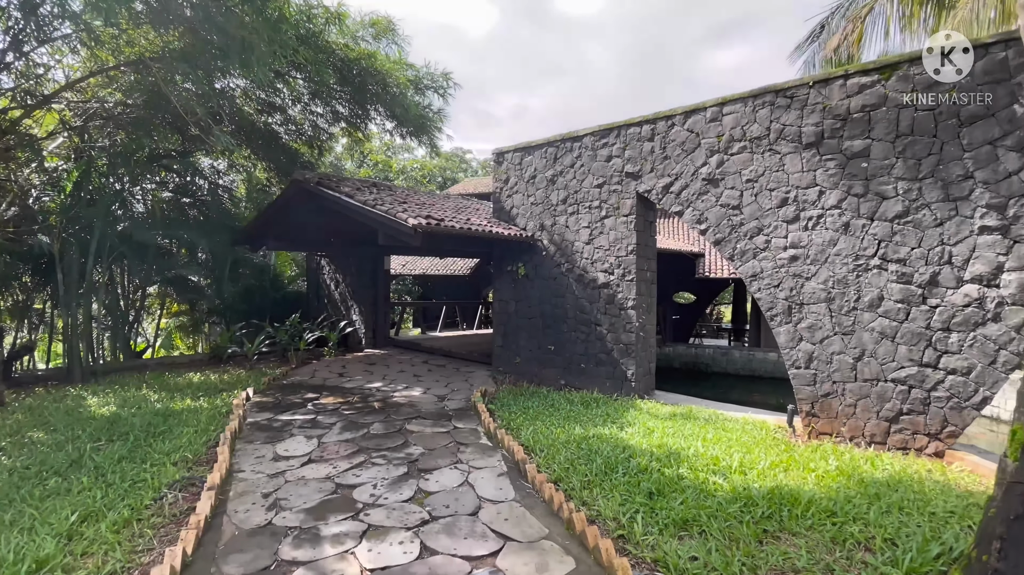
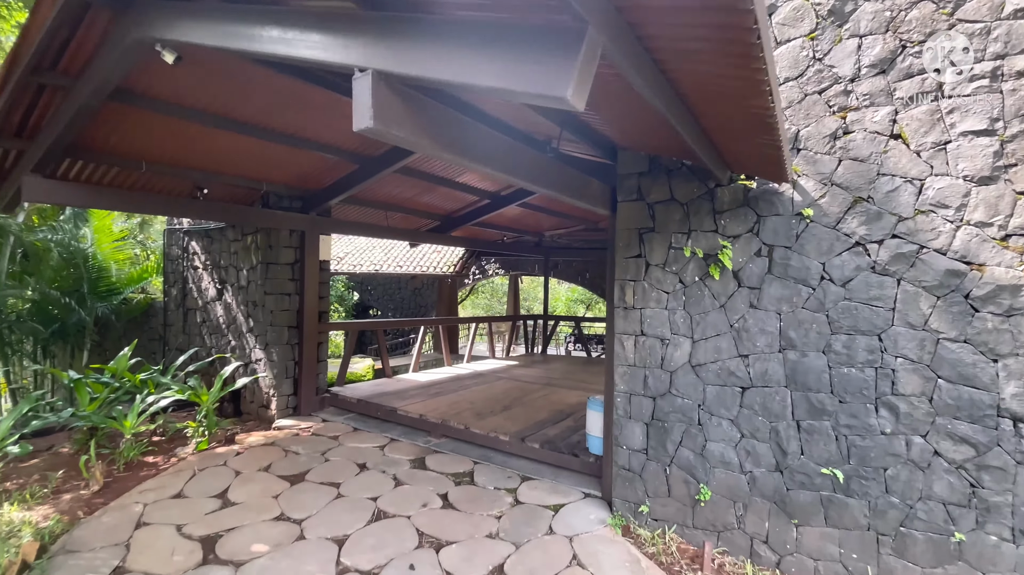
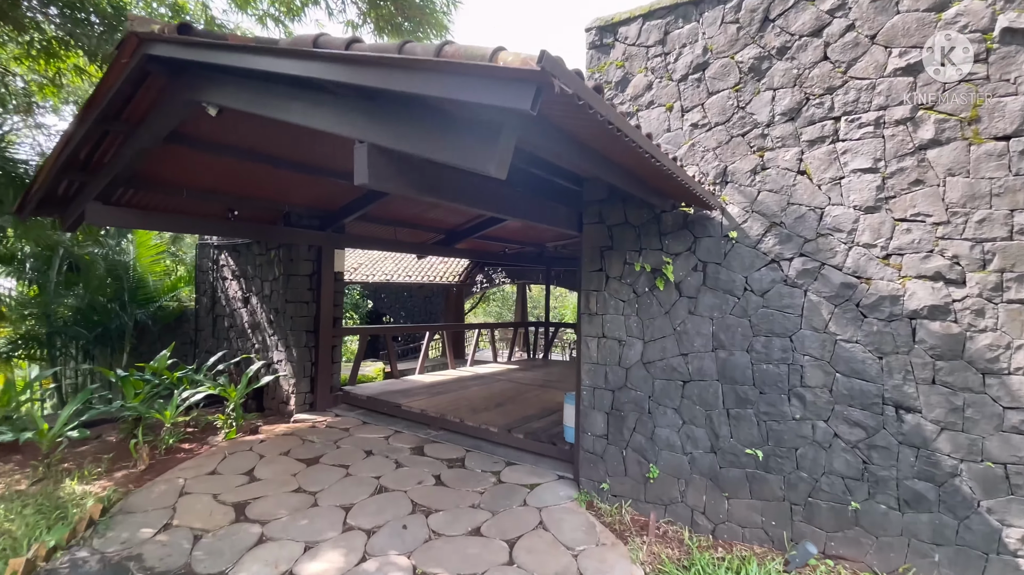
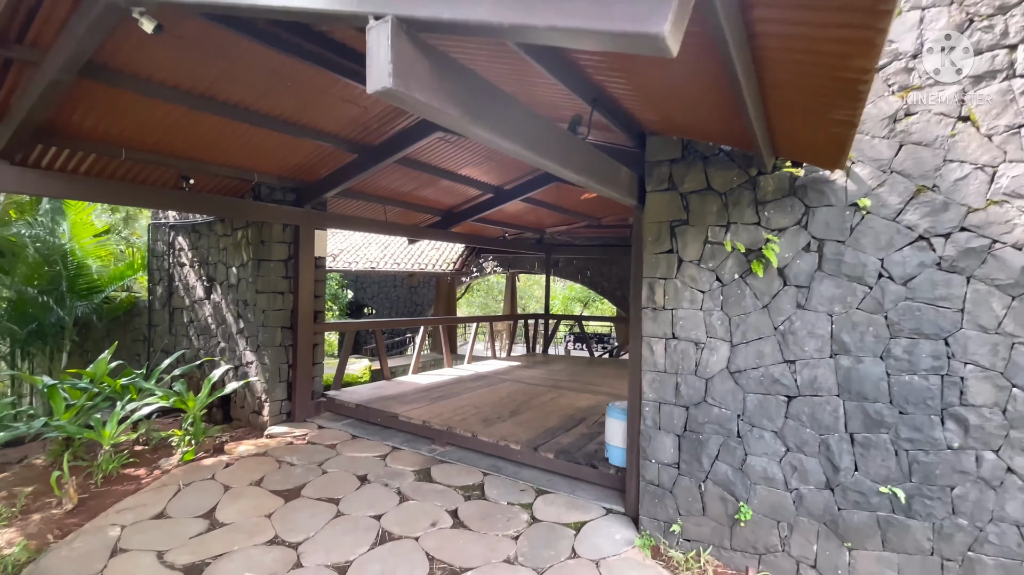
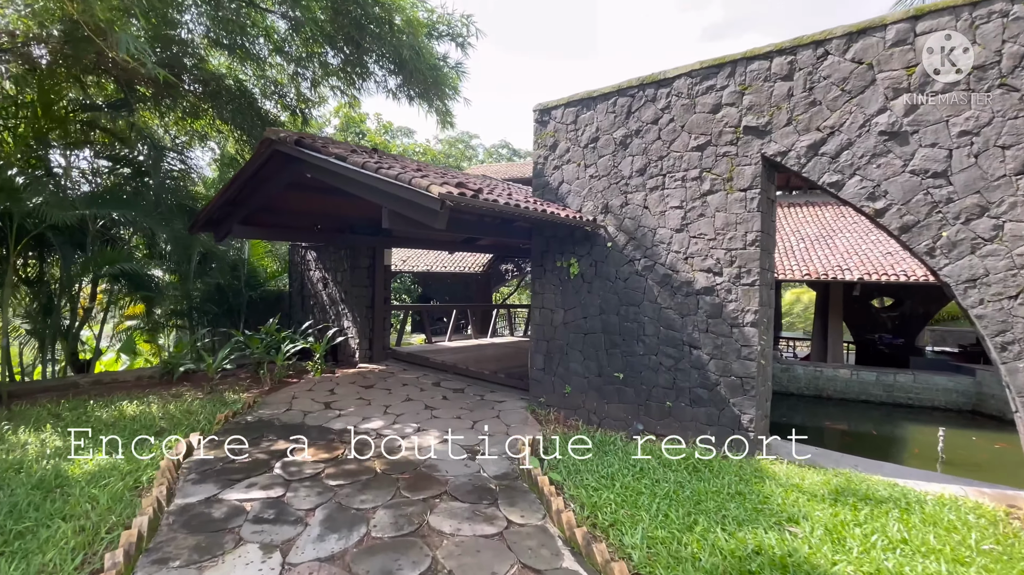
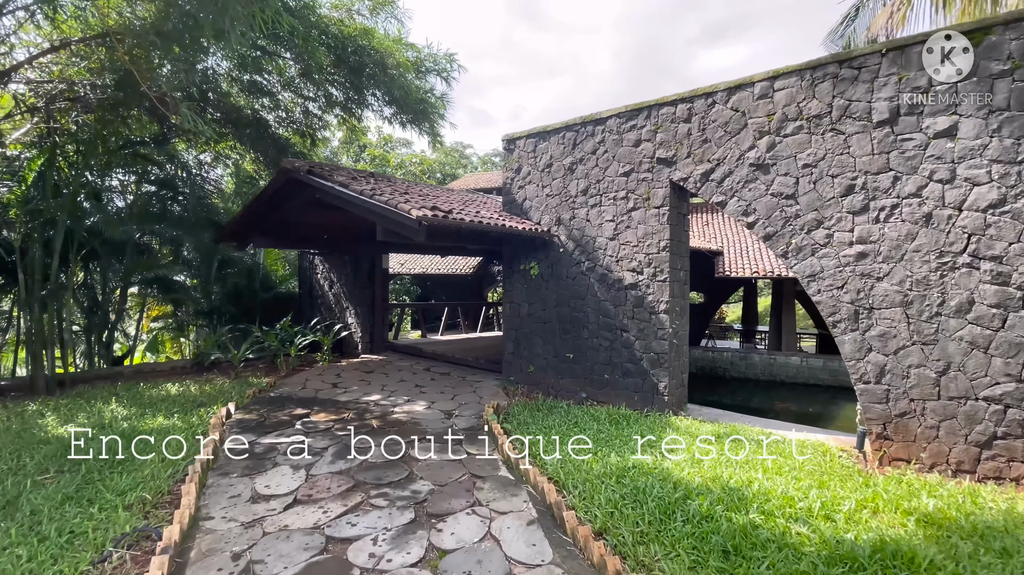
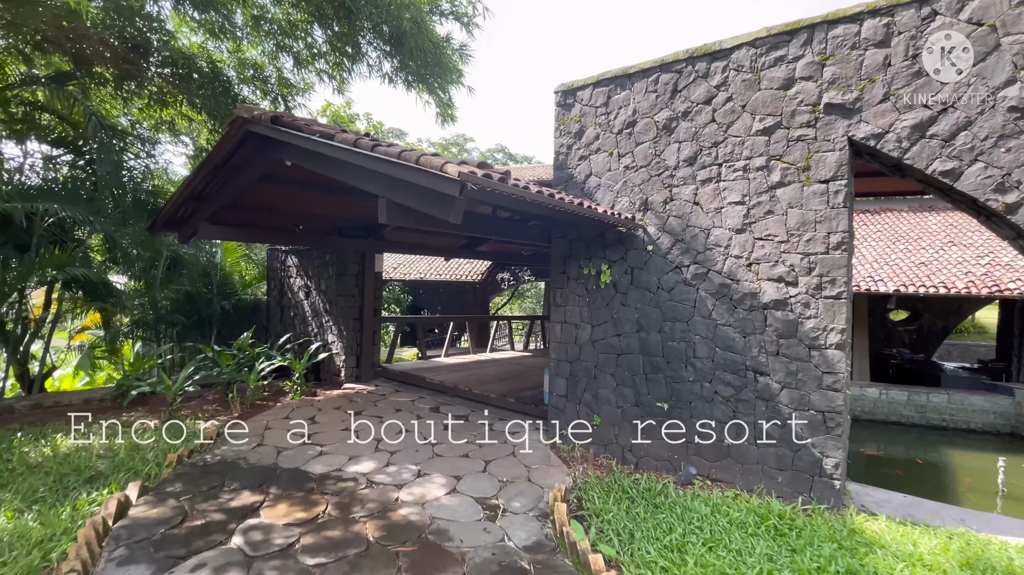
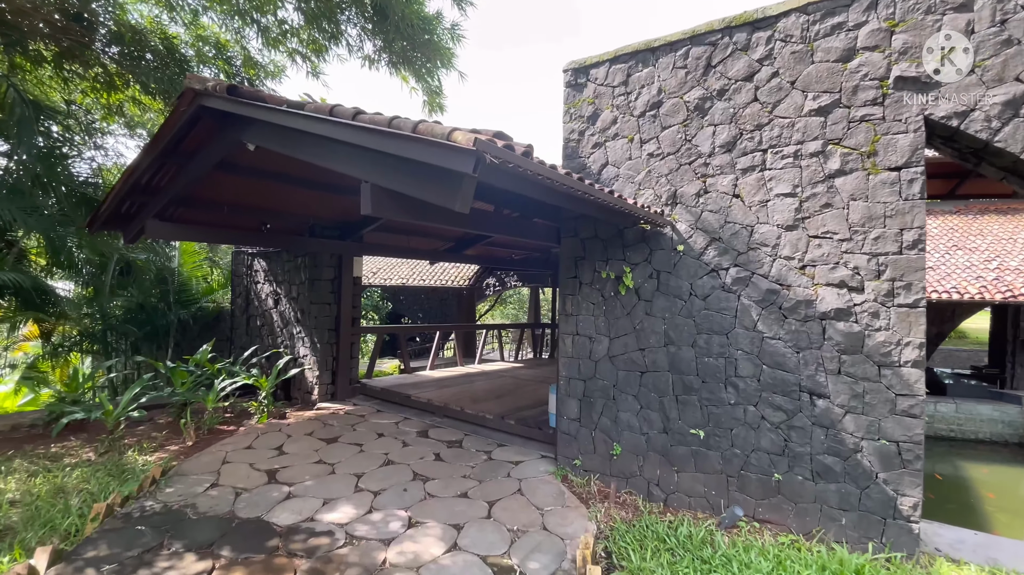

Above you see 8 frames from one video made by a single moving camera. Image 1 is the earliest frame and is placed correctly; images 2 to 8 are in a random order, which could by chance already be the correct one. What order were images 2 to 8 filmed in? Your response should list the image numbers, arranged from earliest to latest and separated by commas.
6, 5, 7, 8, 3, 2, 4
